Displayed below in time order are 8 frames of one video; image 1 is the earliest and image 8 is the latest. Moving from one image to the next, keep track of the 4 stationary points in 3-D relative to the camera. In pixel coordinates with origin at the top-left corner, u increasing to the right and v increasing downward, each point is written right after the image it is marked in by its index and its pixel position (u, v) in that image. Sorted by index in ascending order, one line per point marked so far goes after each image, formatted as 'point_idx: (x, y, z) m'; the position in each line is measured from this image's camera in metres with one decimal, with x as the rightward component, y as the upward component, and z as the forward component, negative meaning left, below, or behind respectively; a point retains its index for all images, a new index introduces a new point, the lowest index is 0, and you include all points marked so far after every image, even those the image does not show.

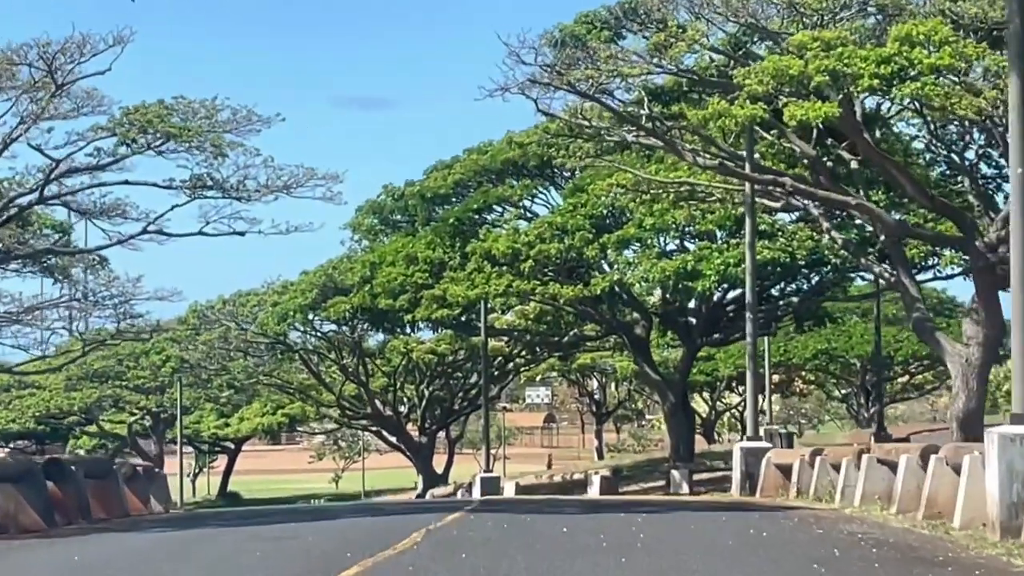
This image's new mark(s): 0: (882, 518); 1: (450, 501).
0: (+2.3, -1.4, +14.1) m
1: (-0.5, -1.7, +18.2) m
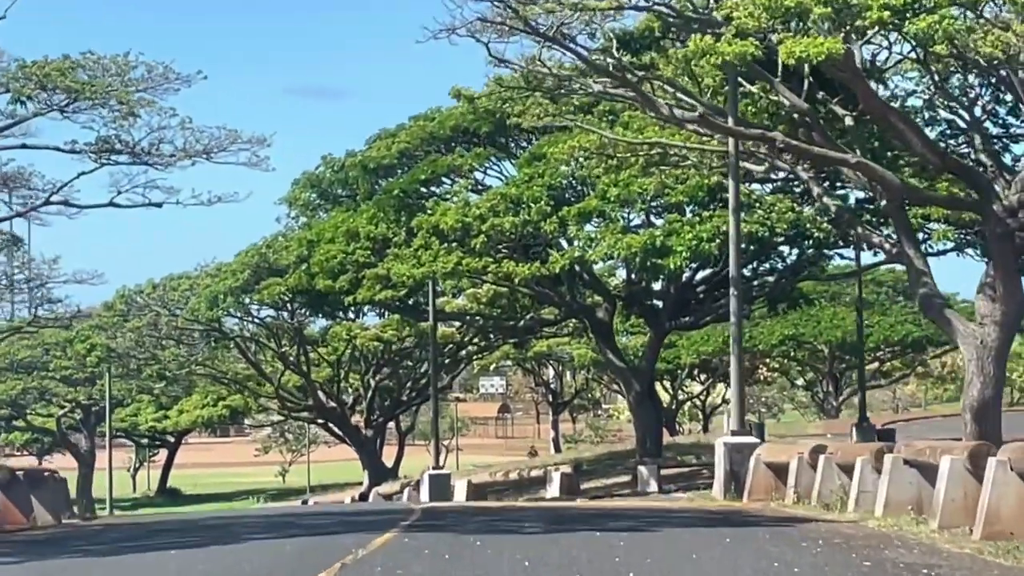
0: (+2.0, -1.2, +11.2) m
1: (-0.8, -1.5, +15.3) m
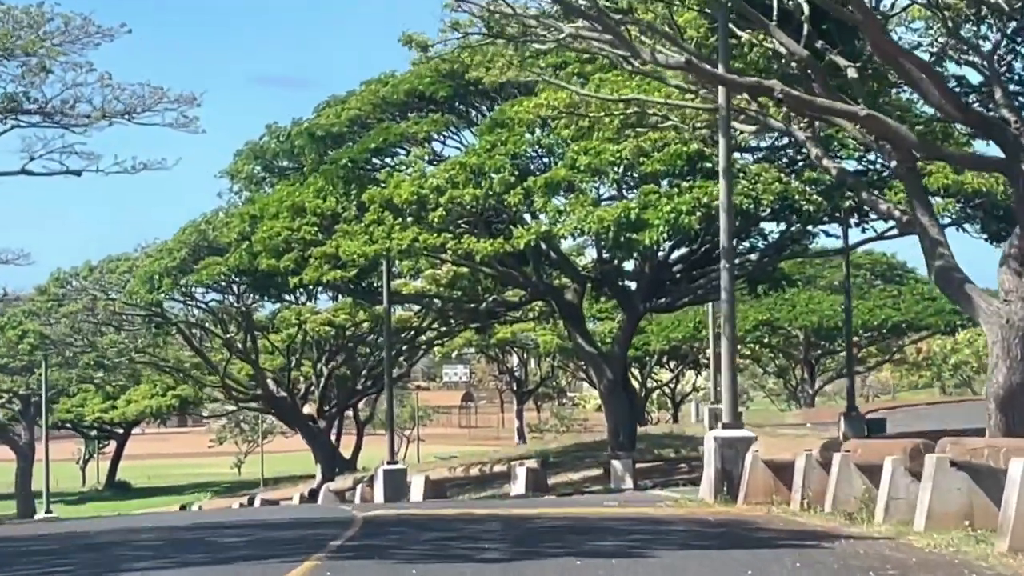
0: (+1.9, -1.1, +8.8) m
1: (-1.1, -1.3, +12.8) m
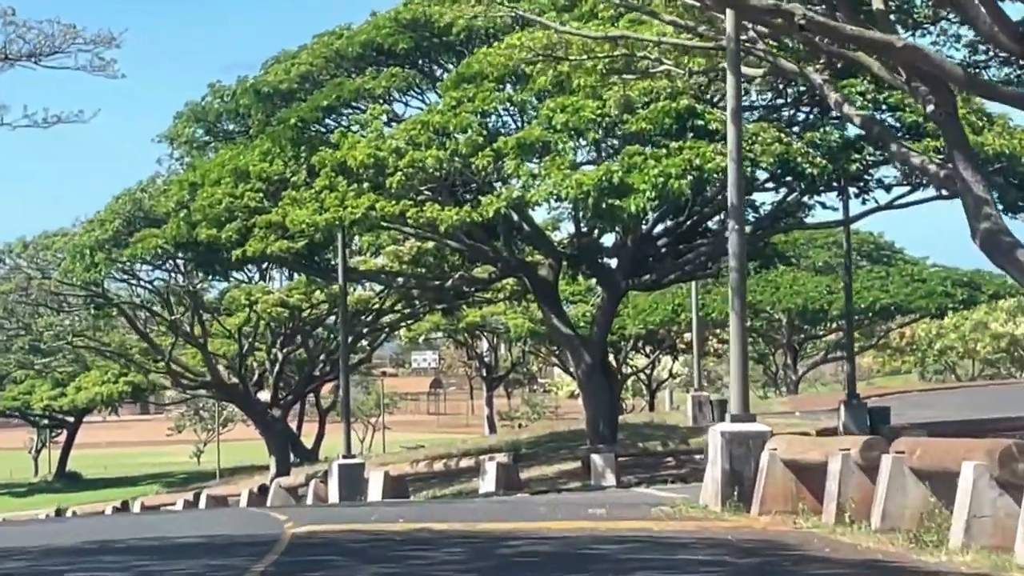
0: (+1.8, -0.9, +6.0) m
1: (-1.2, -1.2, +10.0) m
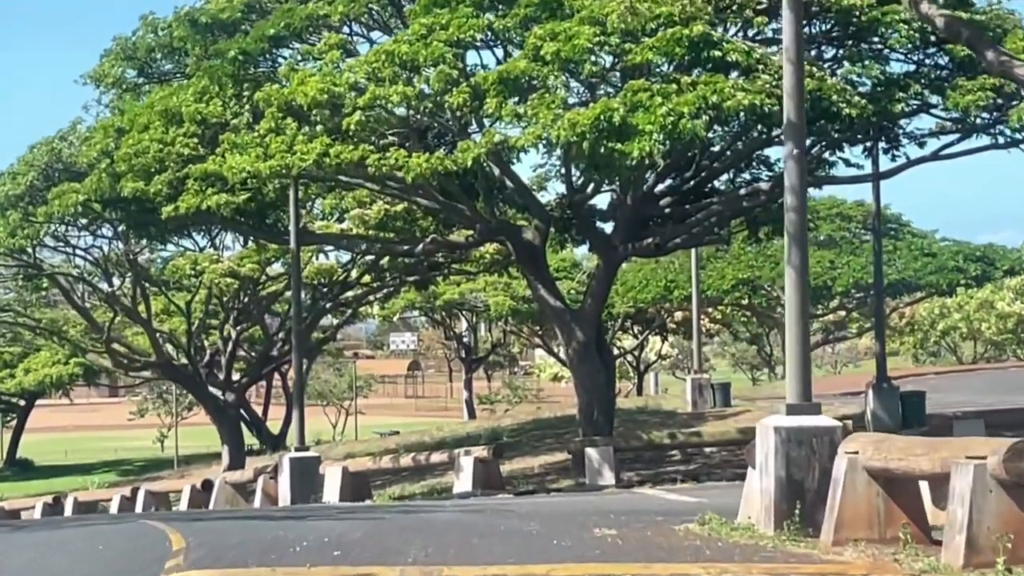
0: (+1.8, -0.7, +2.4) m
1: (-1.3, -0.9, +6.4) m
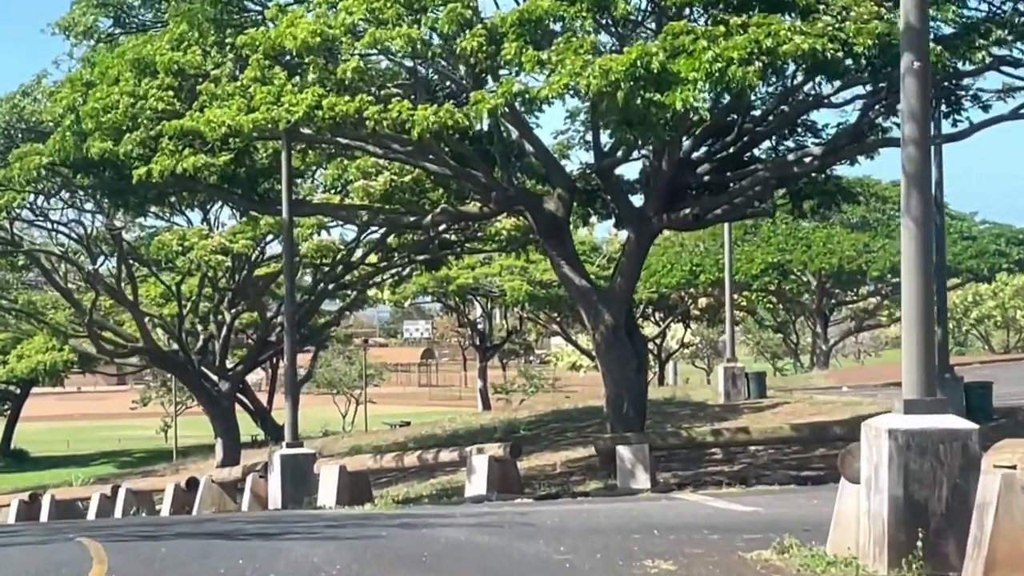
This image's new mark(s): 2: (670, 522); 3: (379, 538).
0: (+1.8, -0.6, -0.2) m
1: (-1.2, -0.8, +3.8) m
2: (+0.9, -1.4, +13.2) m
3: (-0.7, -1.3, +11.6) m
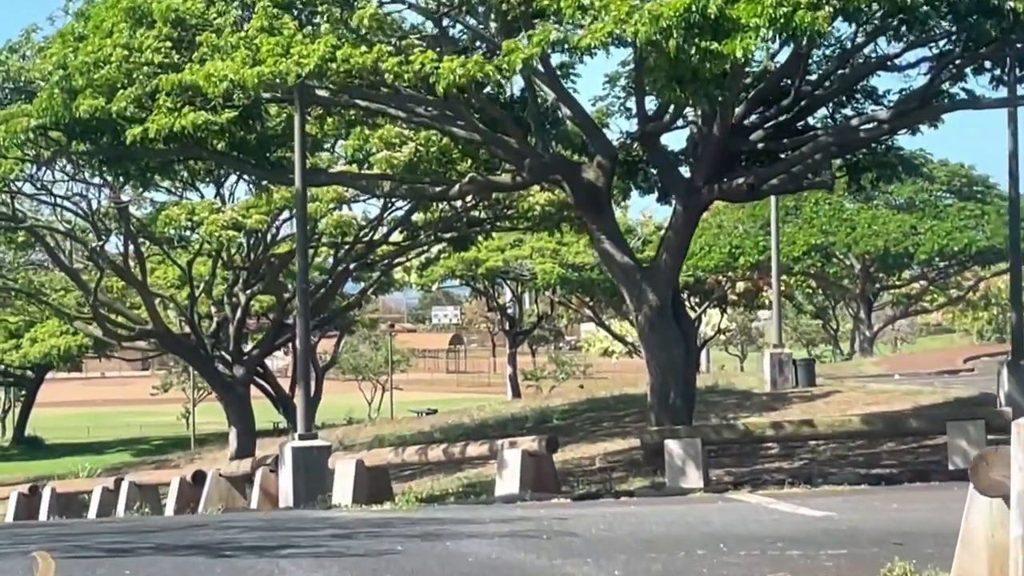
0: (+1.8, -0.5, -2.1) m
1: (-1.1, -0.7, +2.0) m
2: (+1.1, -1.2, +11.3) m
3: (-0.5, -1.1, +9.7) m
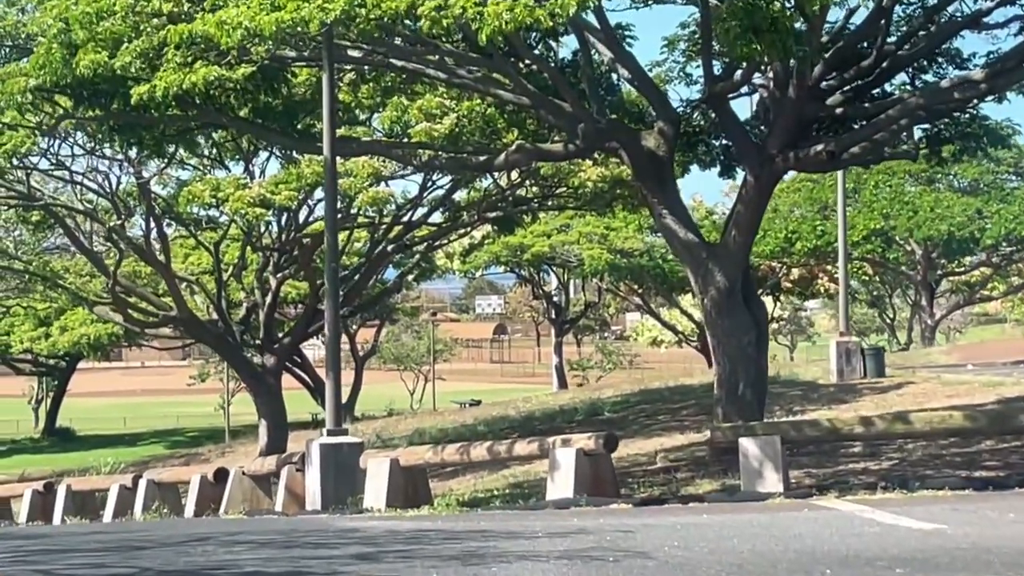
0: (+1.8, -0.5, -4.0) m
1: (-1.1, -0.6, +0.2) m
2: (+1.4, -1.1, +9.5) m
3: (-0.3, -1.0, +7.9) m
